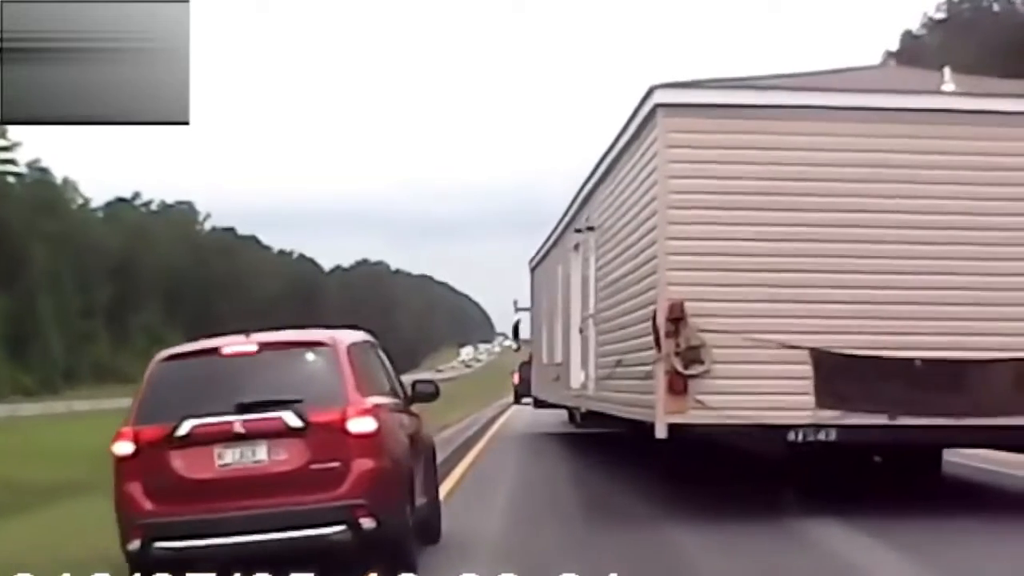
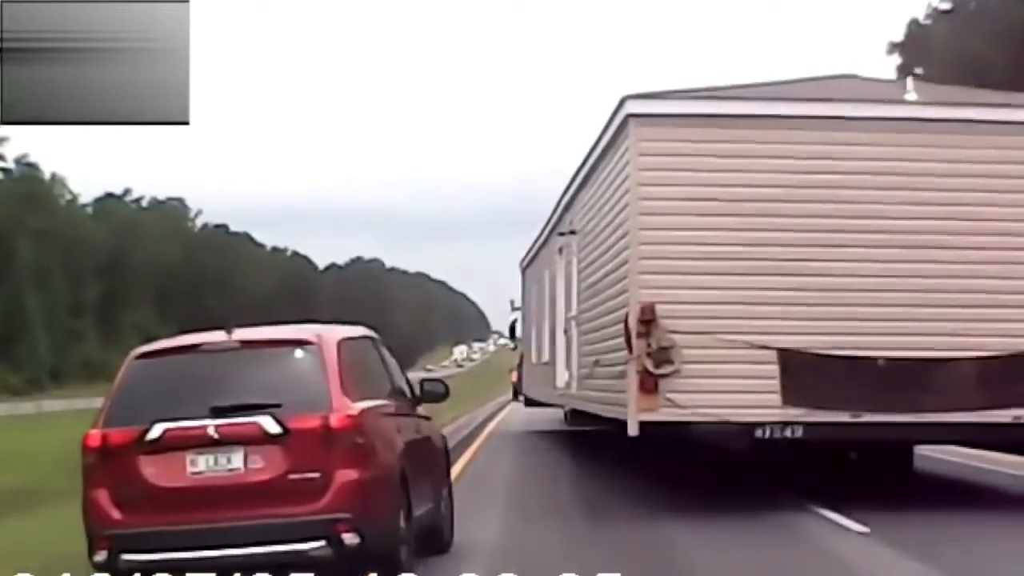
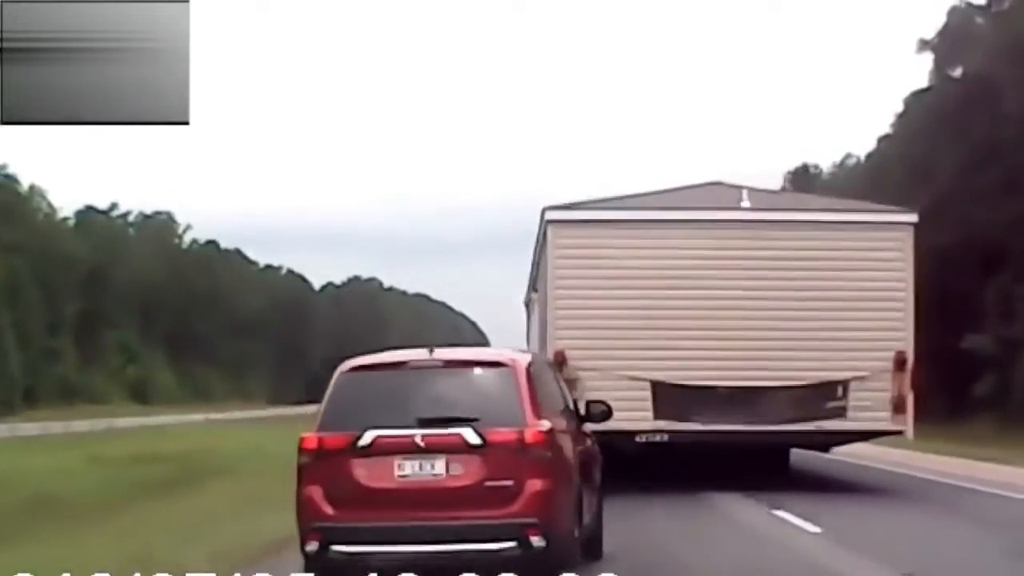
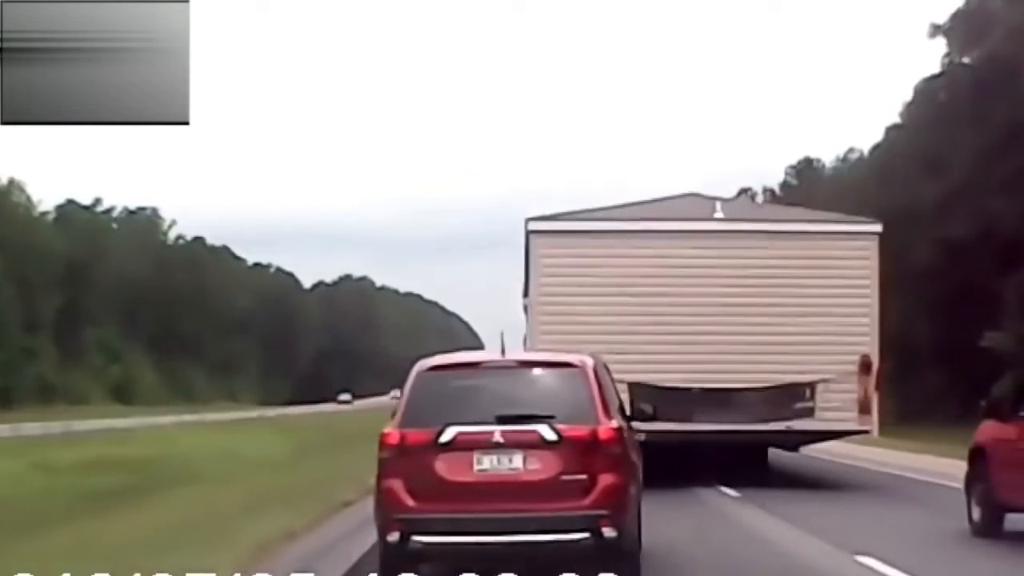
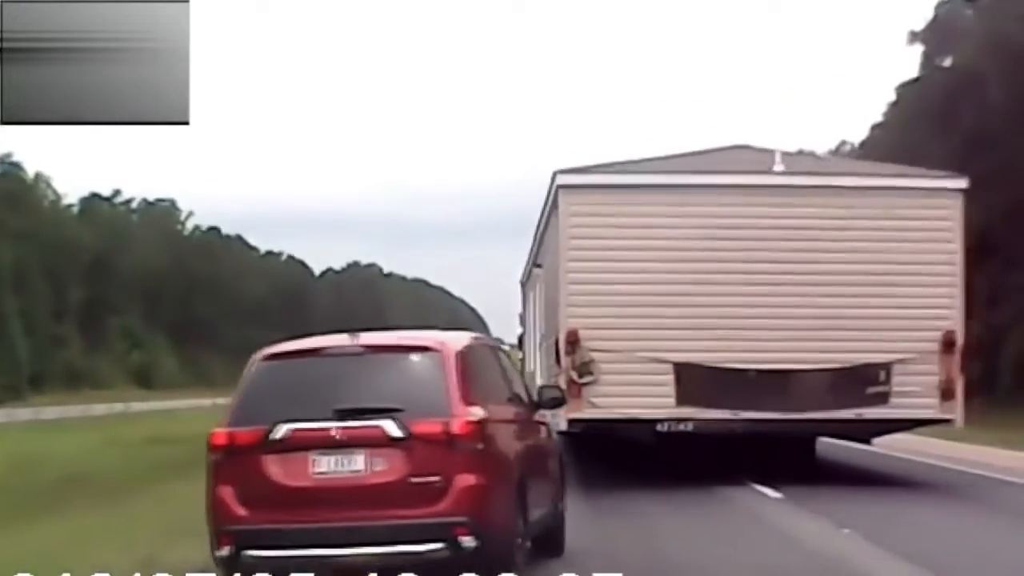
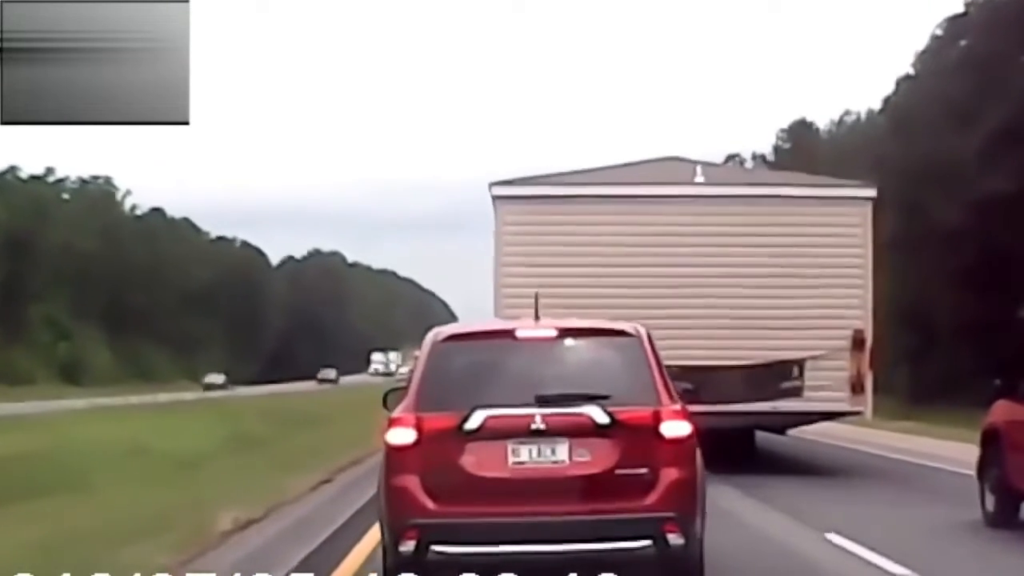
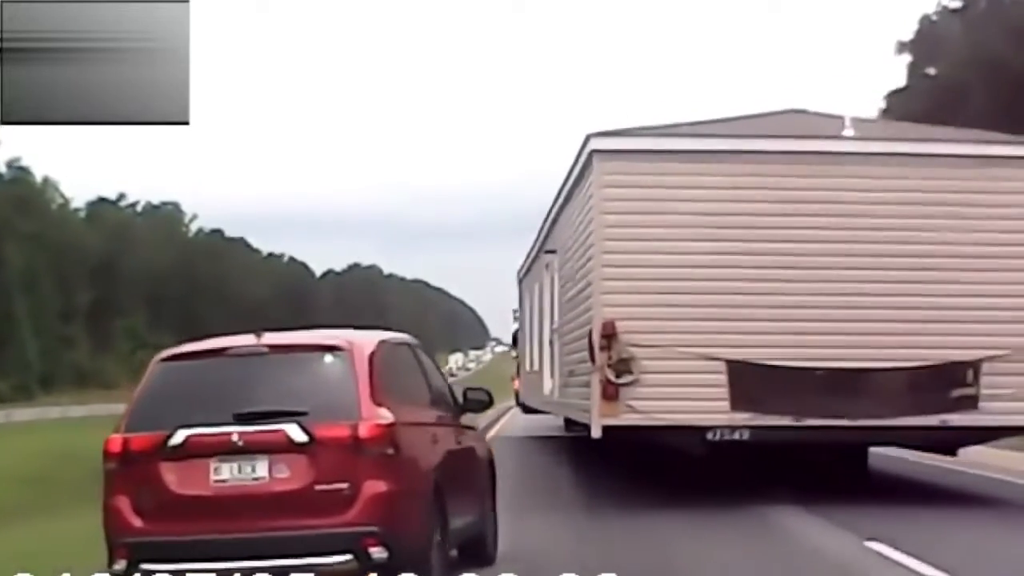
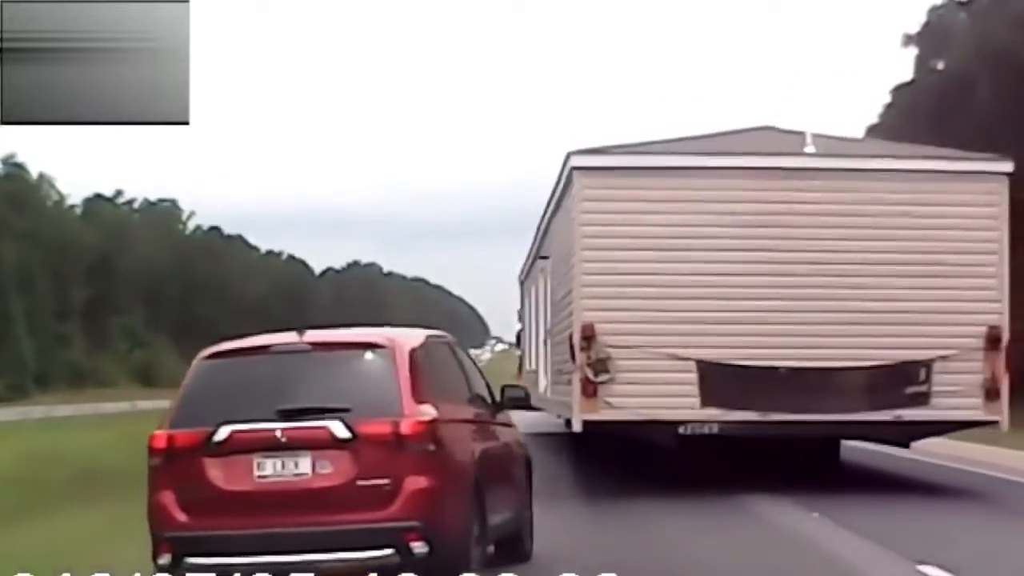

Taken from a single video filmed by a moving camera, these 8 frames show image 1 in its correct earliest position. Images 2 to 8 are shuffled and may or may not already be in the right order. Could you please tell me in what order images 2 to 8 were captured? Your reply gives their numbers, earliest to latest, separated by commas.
2, 7, 8, 5, 3, 4, 6
